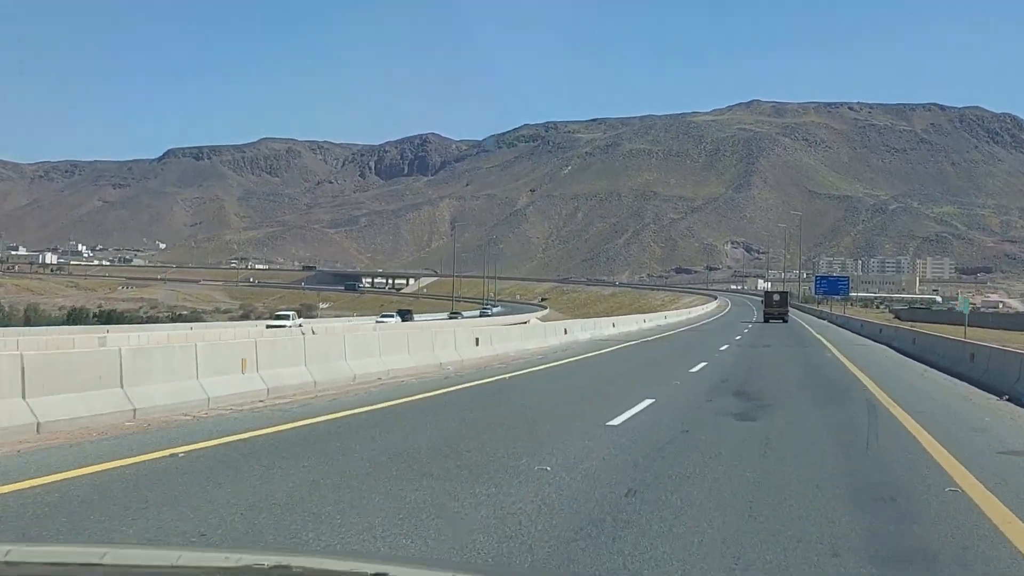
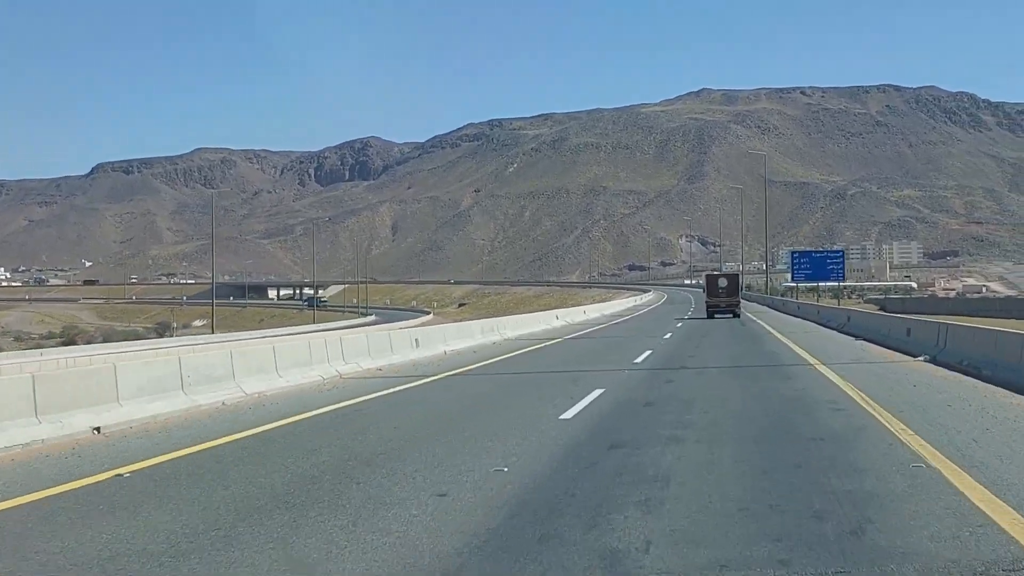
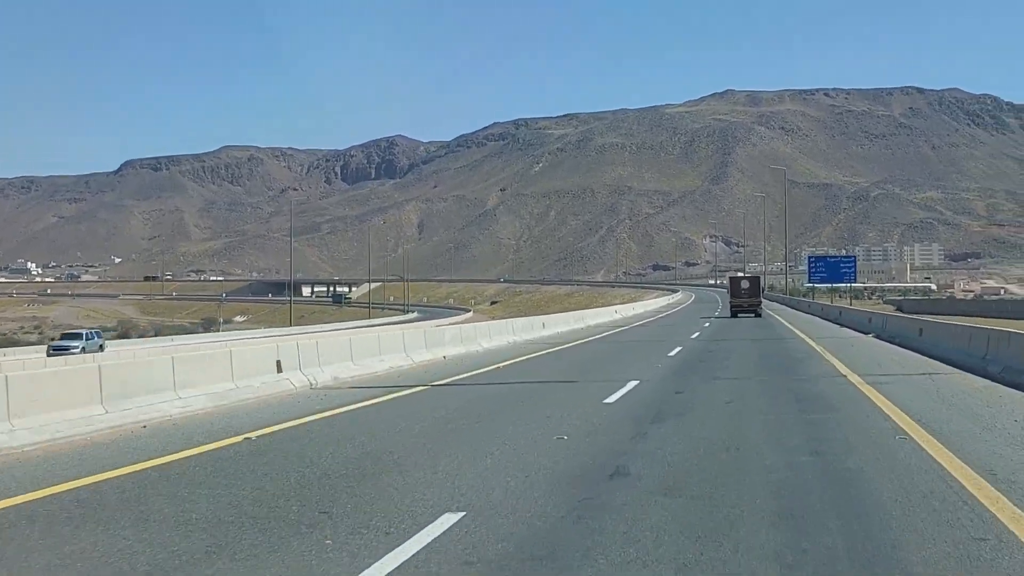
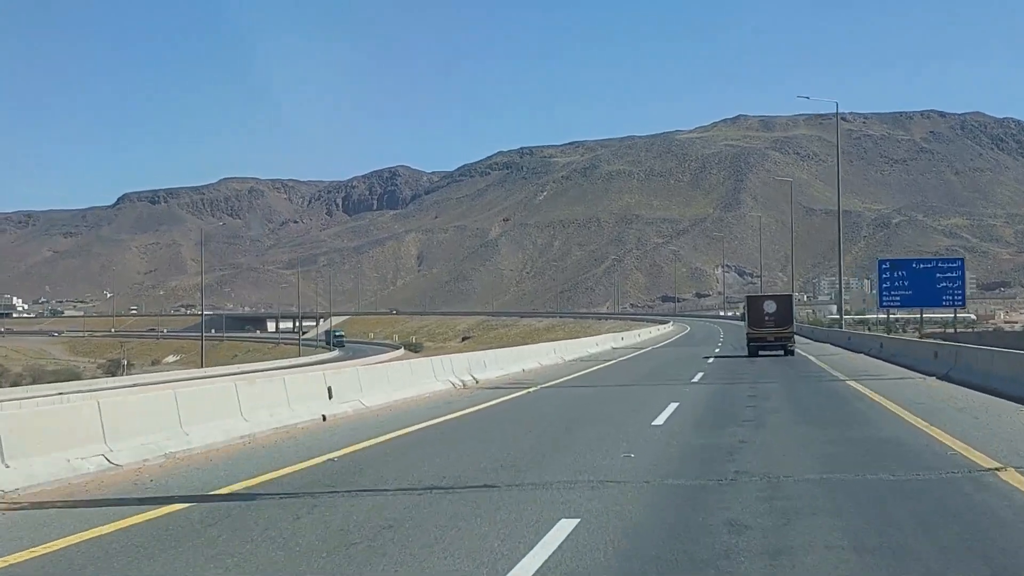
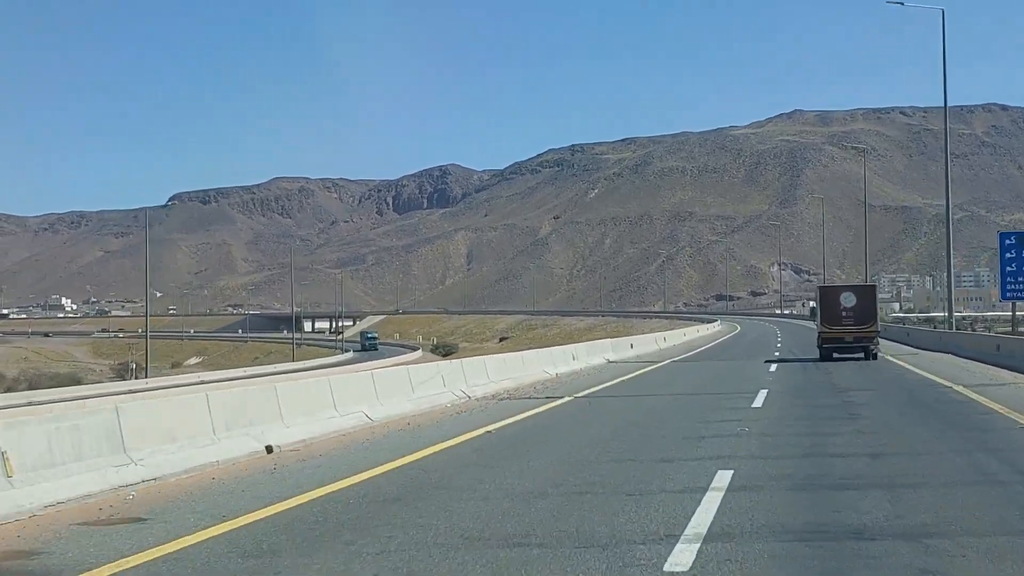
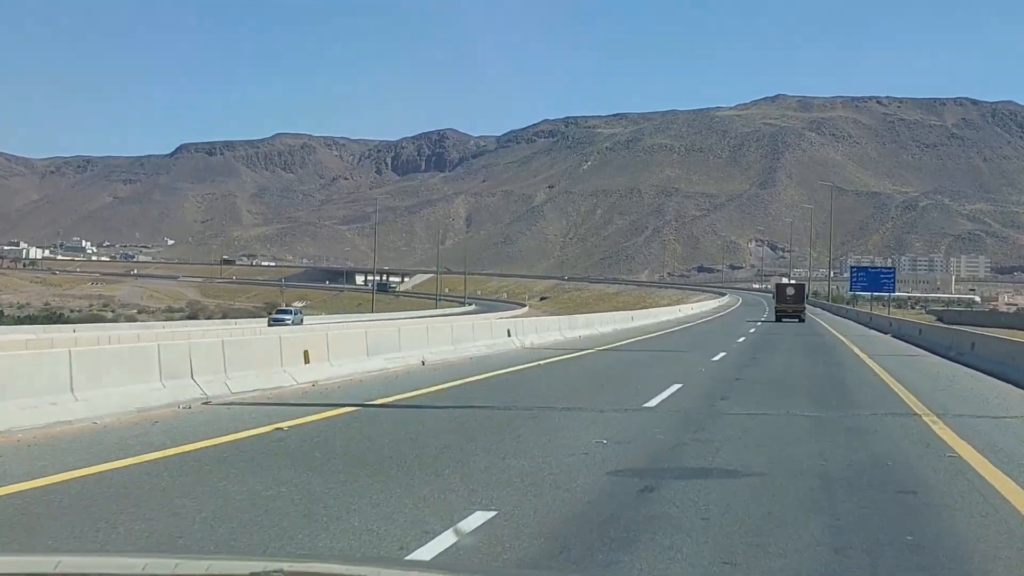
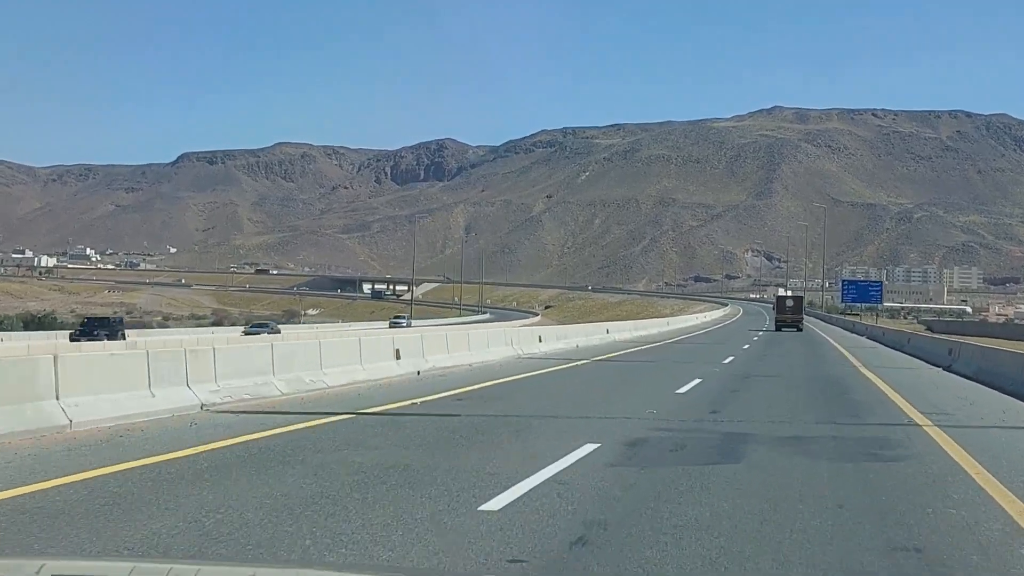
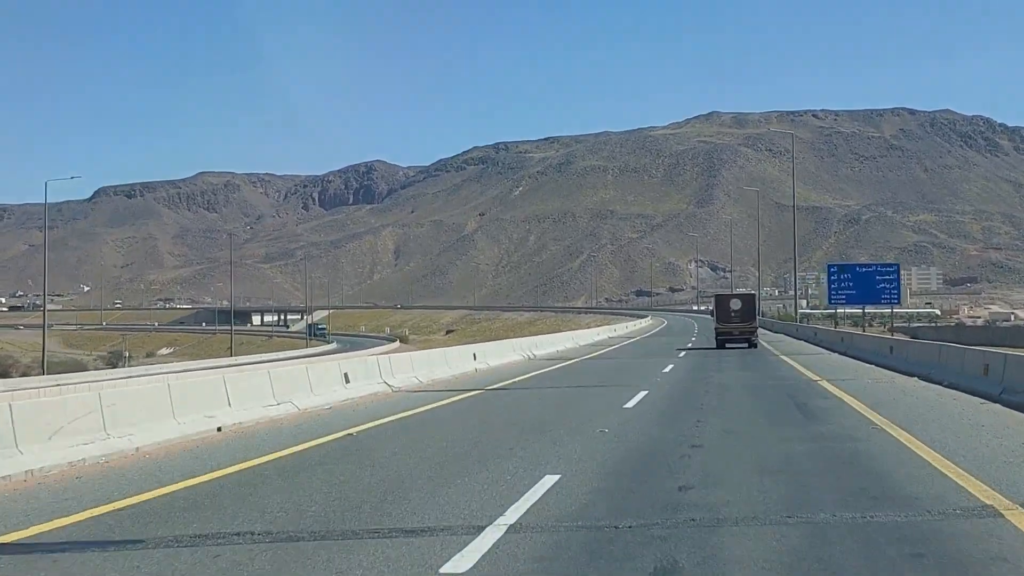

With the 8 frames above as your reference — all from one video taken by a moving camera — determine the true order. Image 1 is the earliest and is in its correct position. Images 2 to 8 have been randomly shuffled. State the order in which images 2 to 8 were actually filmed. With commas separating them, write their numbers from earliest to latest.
7, 6, 3, 2, 8, 4, 5
